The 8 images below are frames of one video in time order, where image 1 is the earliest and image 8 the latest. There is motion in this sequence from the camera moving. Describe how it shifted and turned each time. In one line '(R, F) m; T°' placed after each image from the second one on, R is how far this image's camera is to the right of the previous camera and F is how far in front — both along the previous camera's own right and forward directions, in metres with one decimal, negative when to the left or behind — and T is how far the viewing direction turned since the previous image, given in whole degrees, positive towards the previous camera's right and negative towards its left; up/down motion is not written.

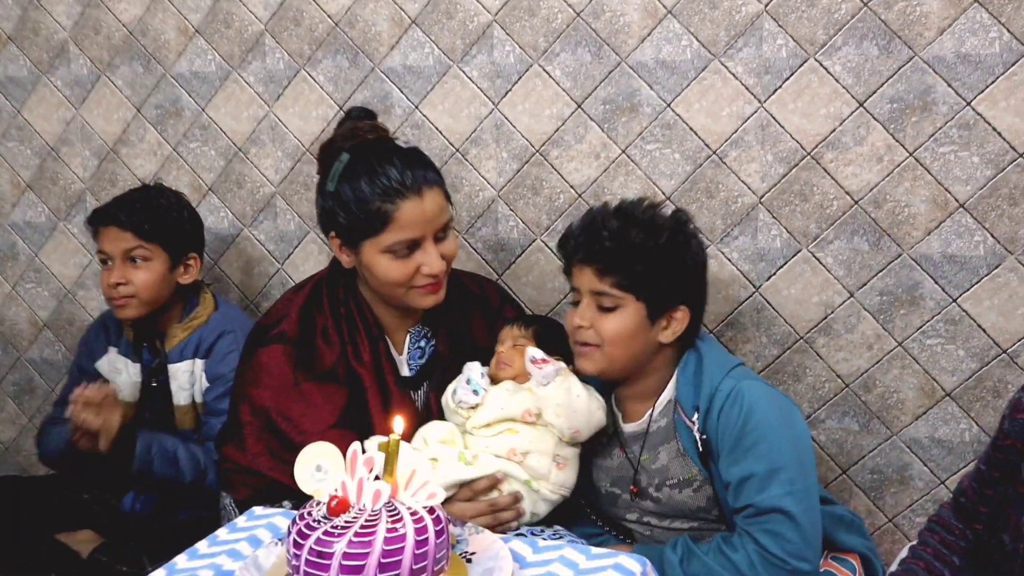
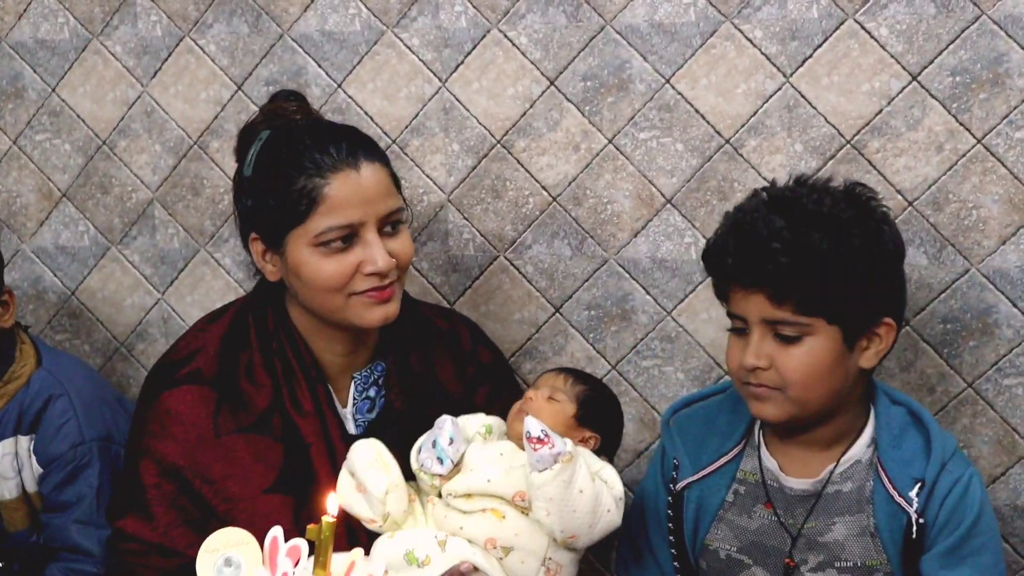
(0.0, +0.4) m; +4°
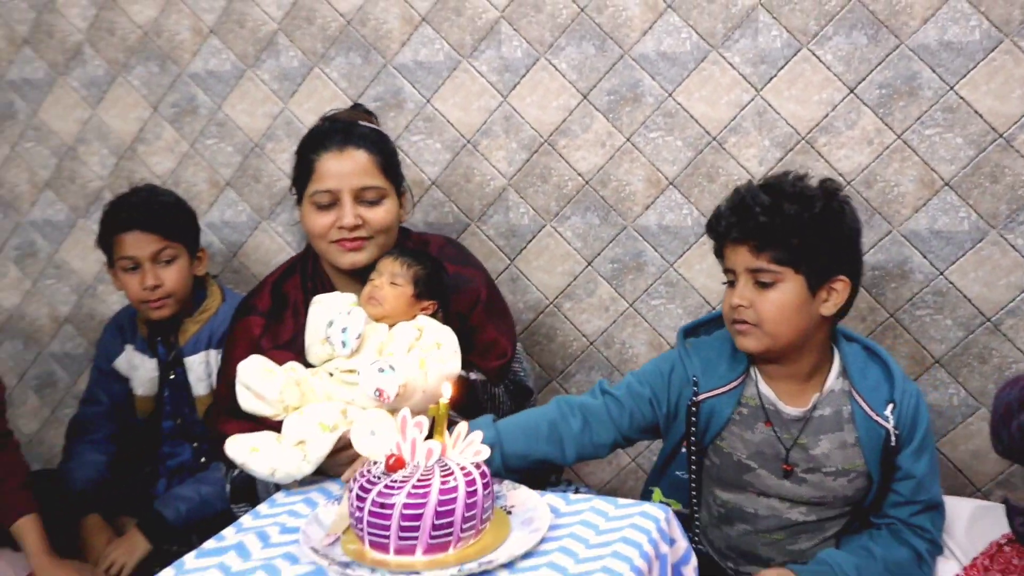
(0.0, -0.4) m; -2°
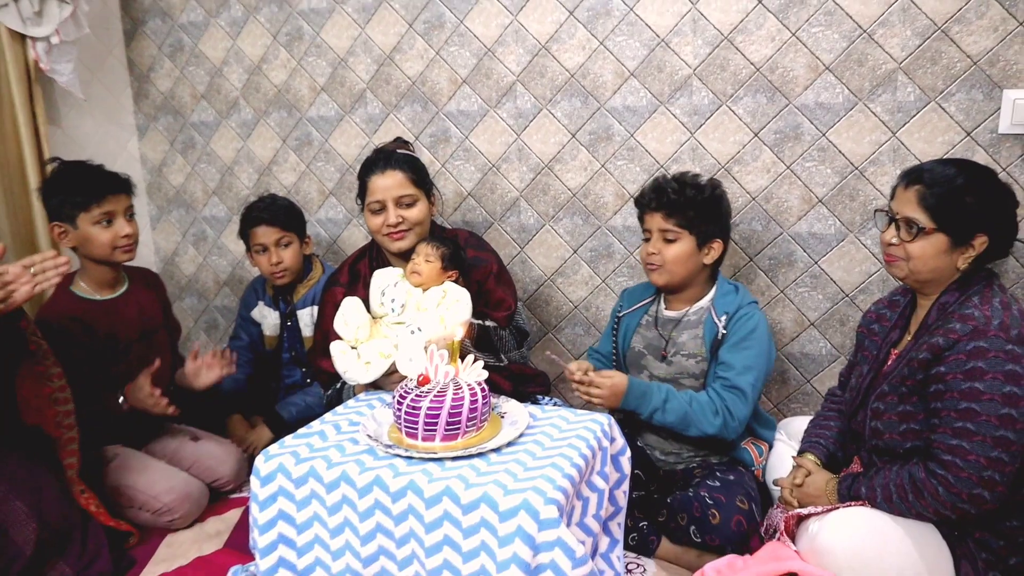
(+0.2, -0.7) m; -5°
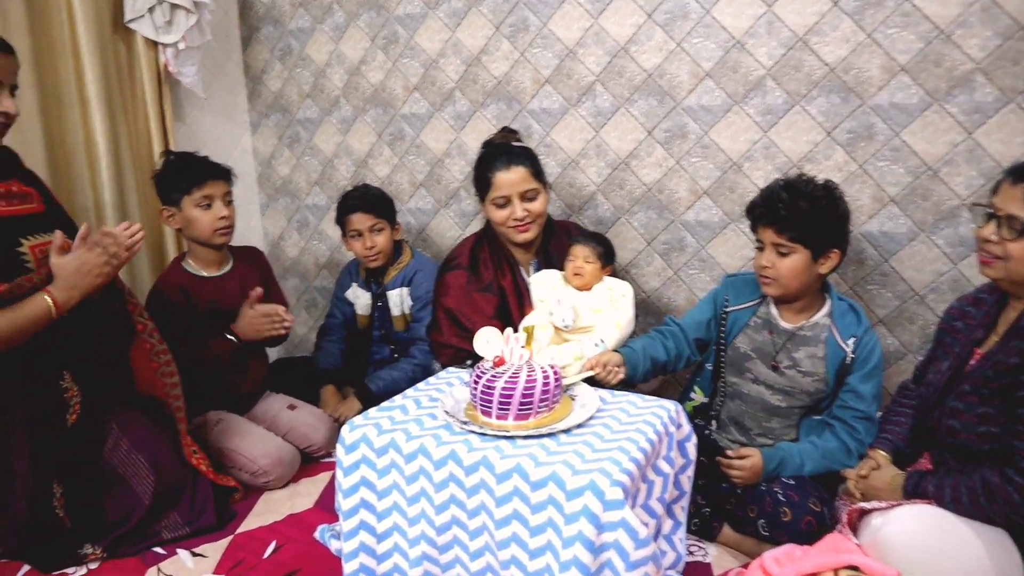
(0.0, -0.1) m; -6°
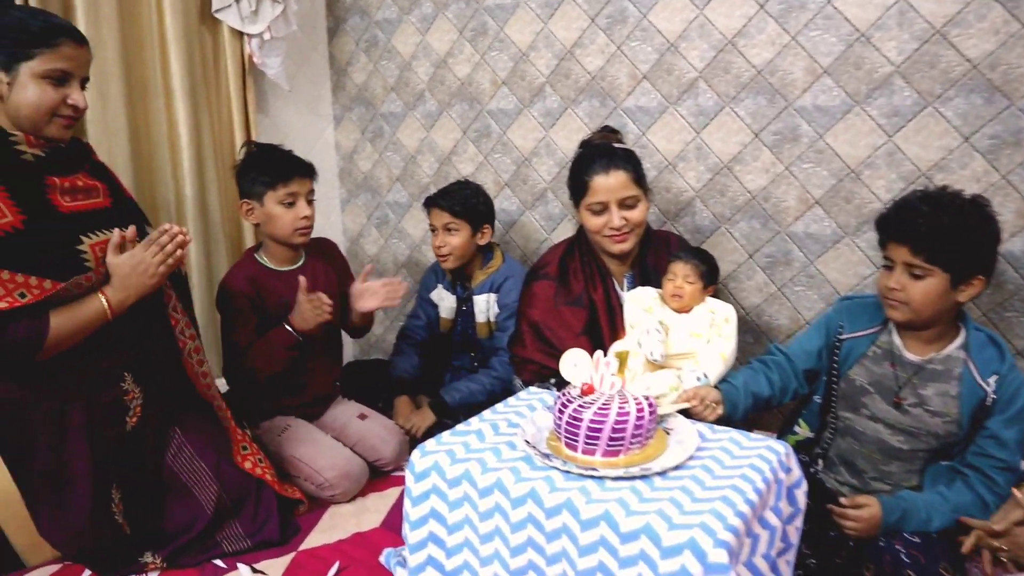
(0.0, +0.2) m; -6°
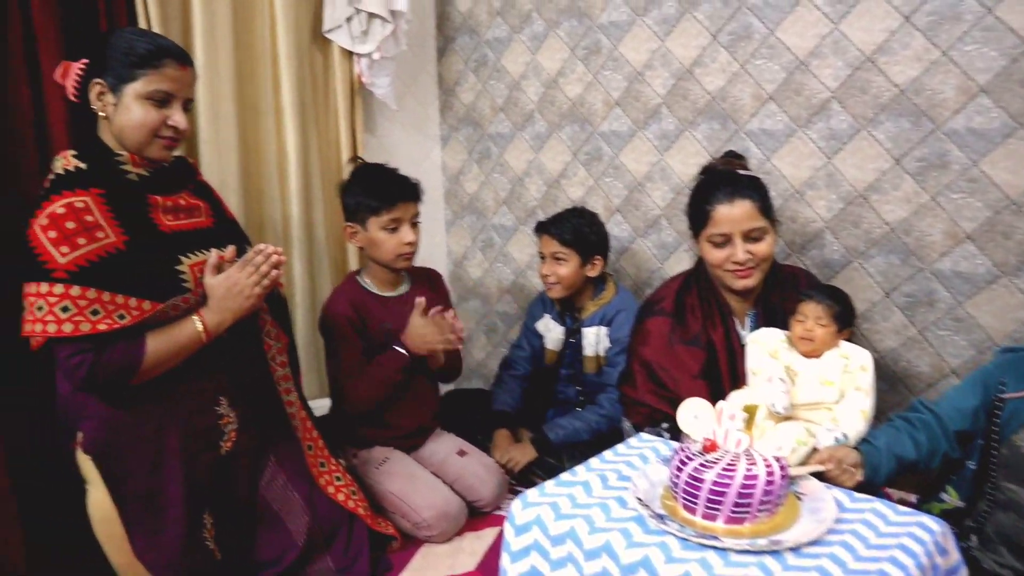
(0.0, +0.1) m; -7°
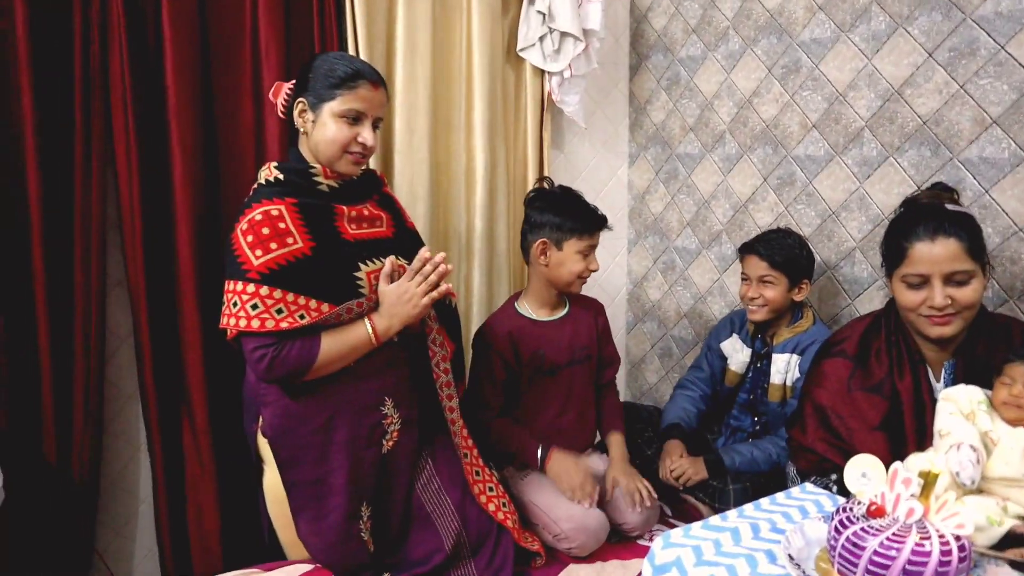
(+0.1, 0.0) m; -14°
